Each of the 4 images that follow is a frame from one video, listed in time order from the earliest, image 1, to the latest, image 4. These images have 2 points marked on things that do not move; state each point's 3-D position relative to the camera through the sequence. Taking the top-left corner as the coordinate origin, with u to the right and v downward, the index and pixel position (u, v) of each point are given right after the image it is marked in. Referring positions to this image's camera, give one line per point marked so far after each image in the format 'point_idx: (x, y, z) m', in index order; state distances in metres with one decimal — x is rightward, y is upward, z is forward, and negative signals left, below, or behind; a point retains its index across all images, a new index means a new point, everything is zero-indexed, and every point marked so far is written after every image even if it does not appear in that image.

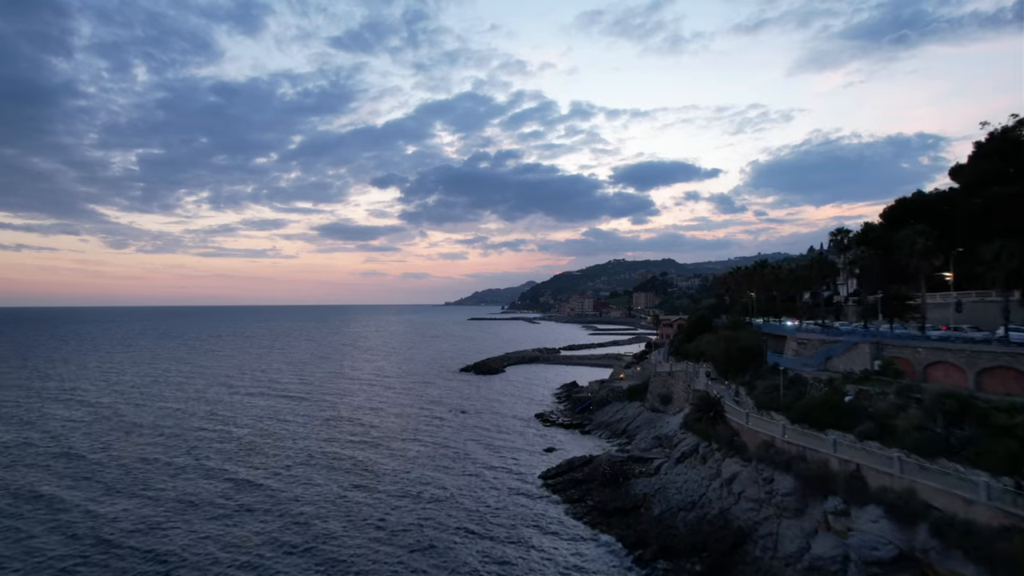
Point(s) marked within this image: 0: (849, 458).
0: (+9.7, -4.9, +15.6) m
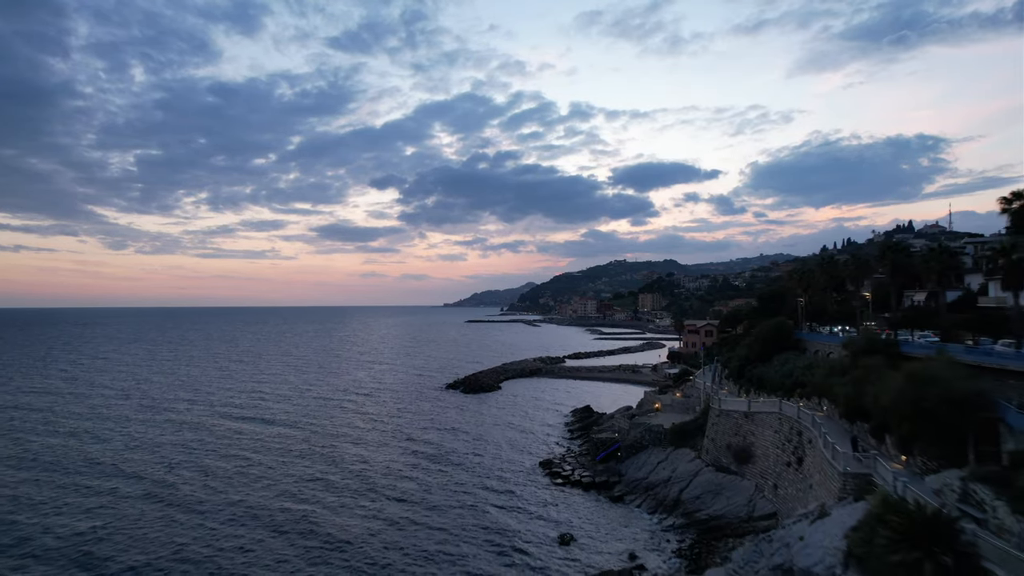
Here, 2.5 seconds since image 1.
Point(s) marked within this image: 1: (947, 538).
0: (+9.5, -4.7, +3.3) m
1: (+8.3, -4.8, +10.4) m
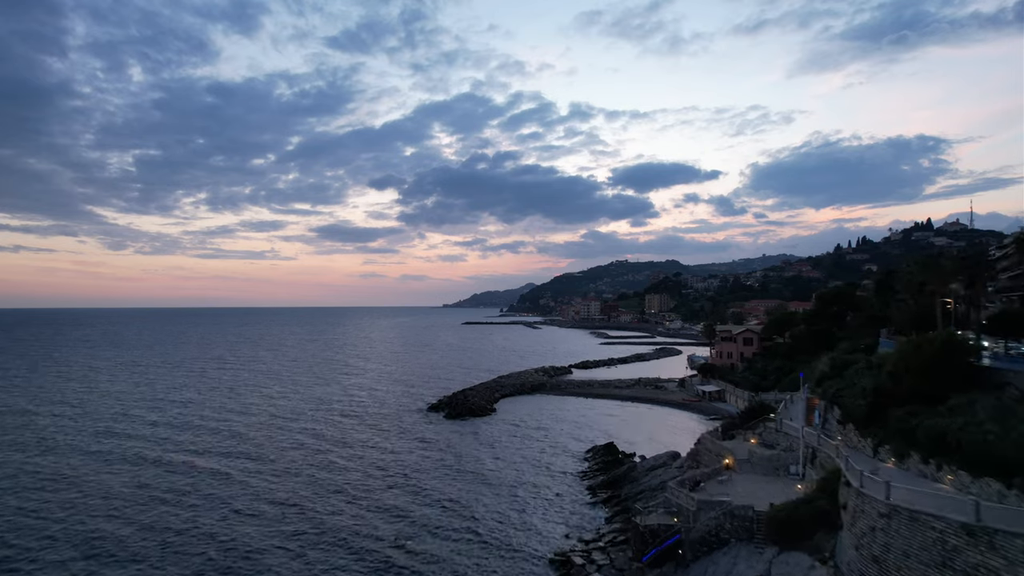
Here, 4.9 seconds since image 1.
0: (+9.4, -4.5, -8.6) m
1: (+8.2, -4.6, -1.5) m
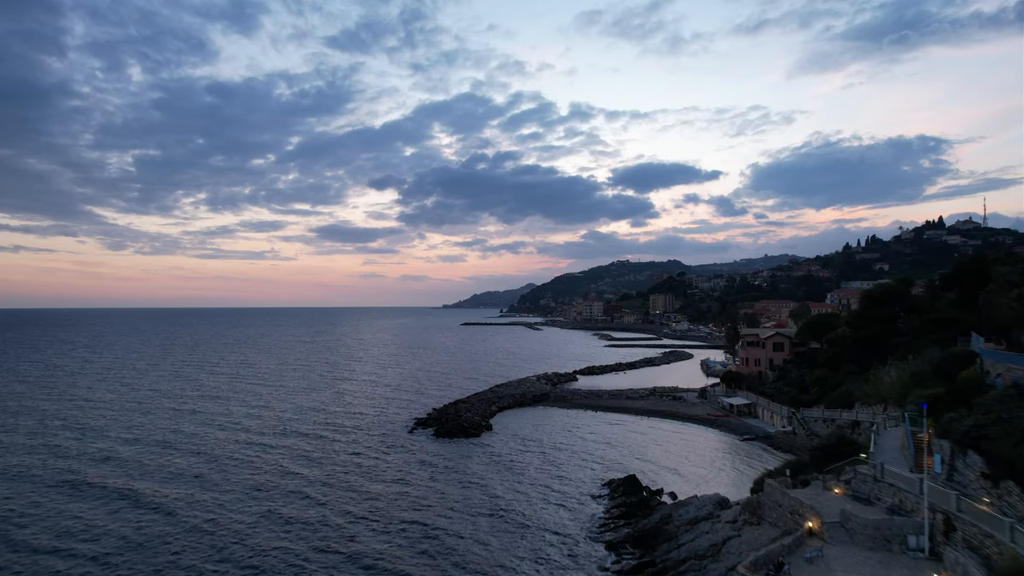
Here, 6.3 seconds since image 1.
0: (+9.3, -4.3, -15.2) m
1: (+8.1, -4.4, -8.1) m
